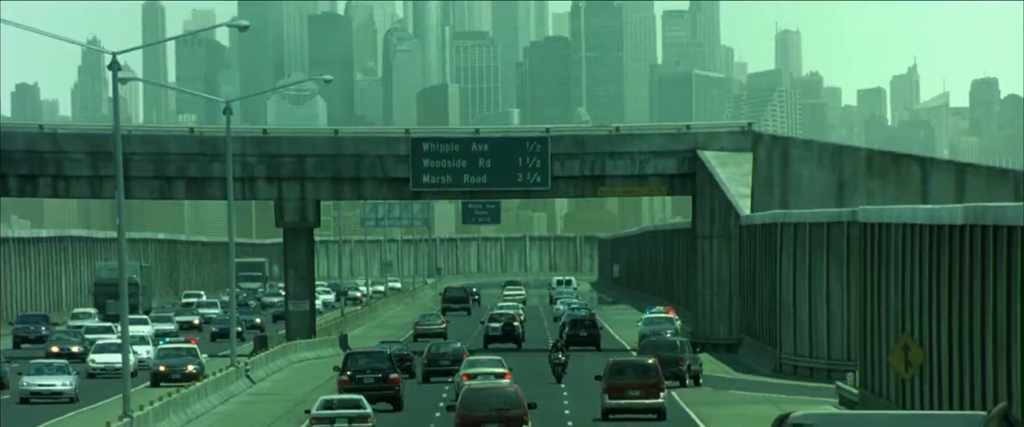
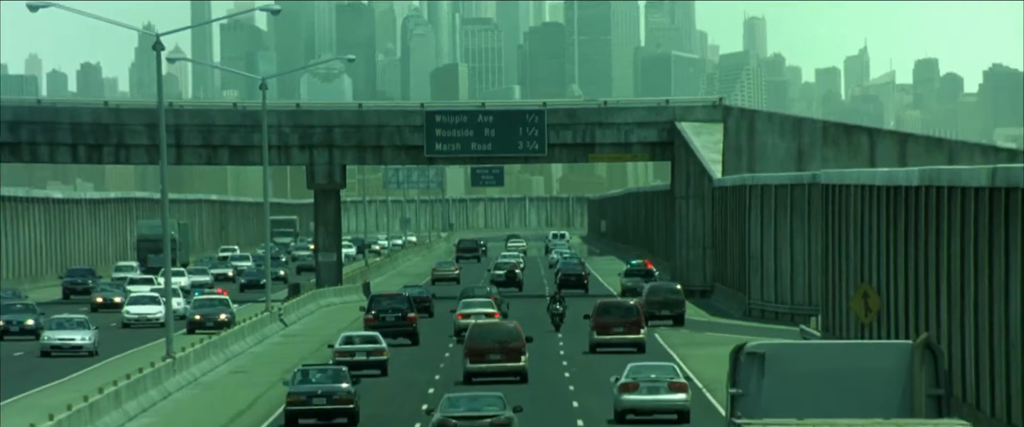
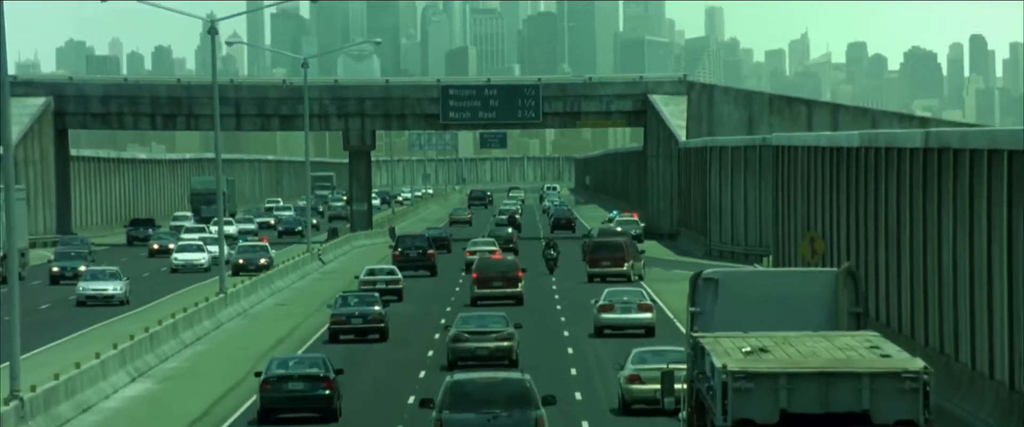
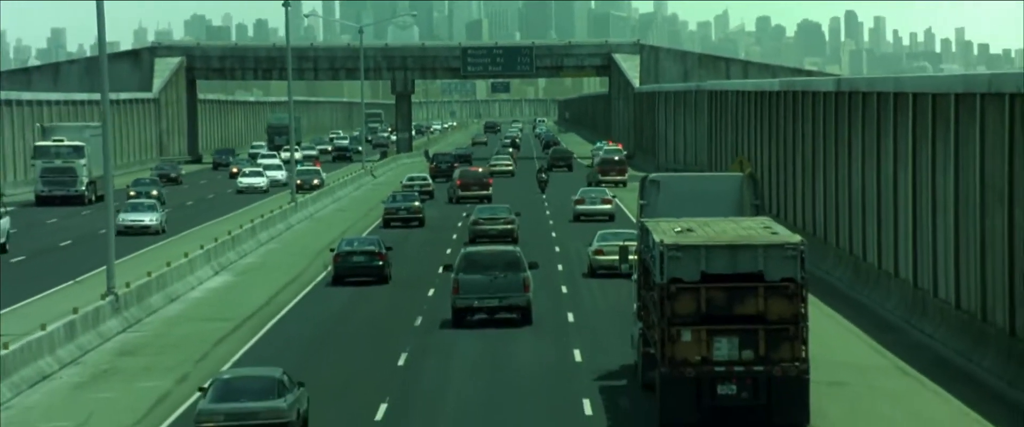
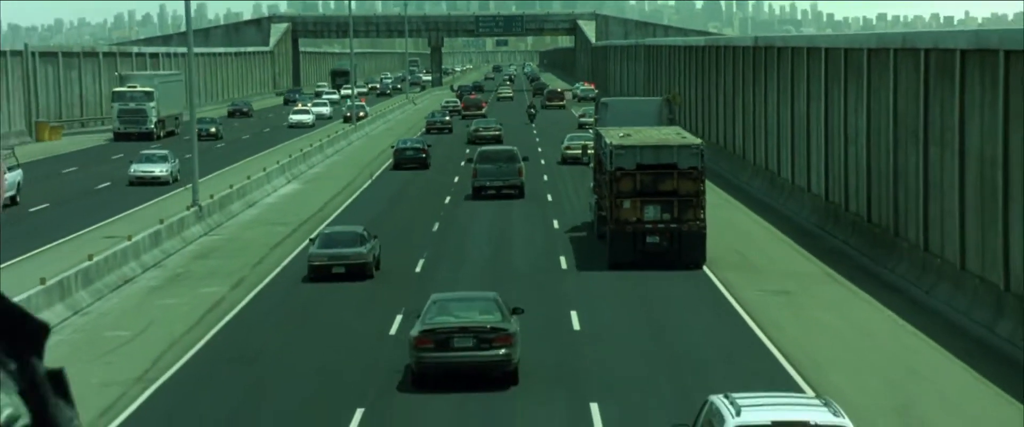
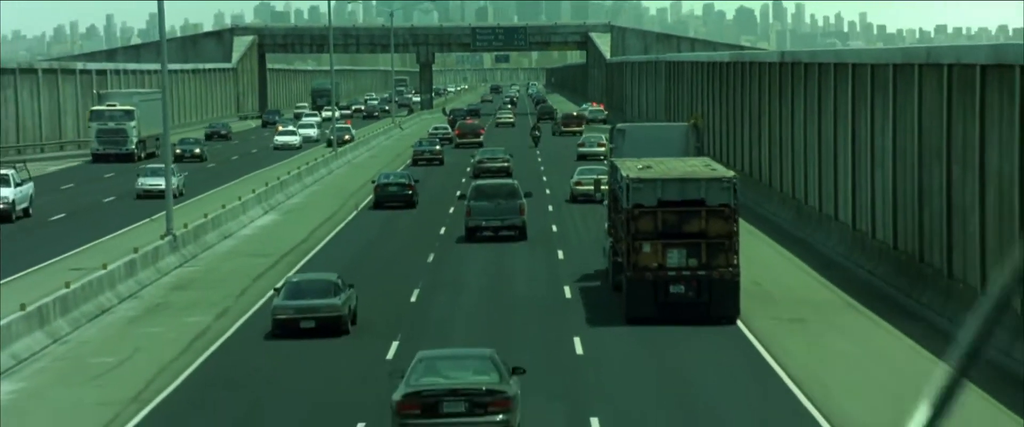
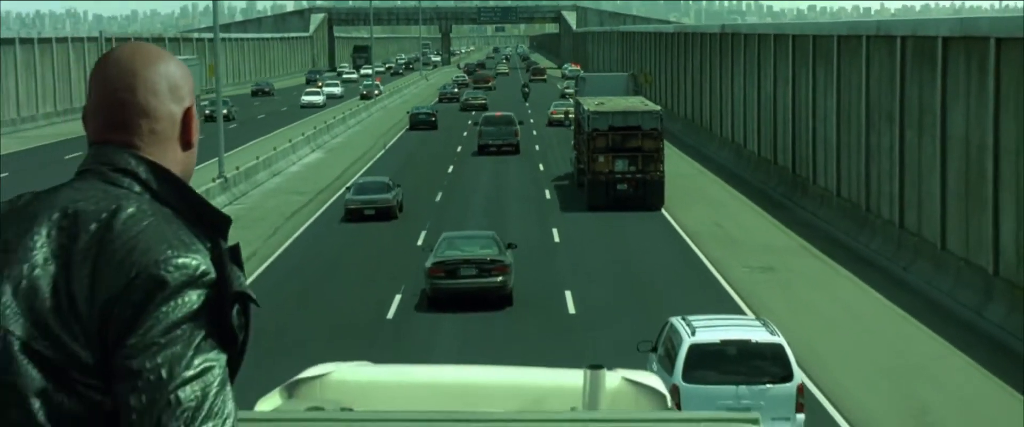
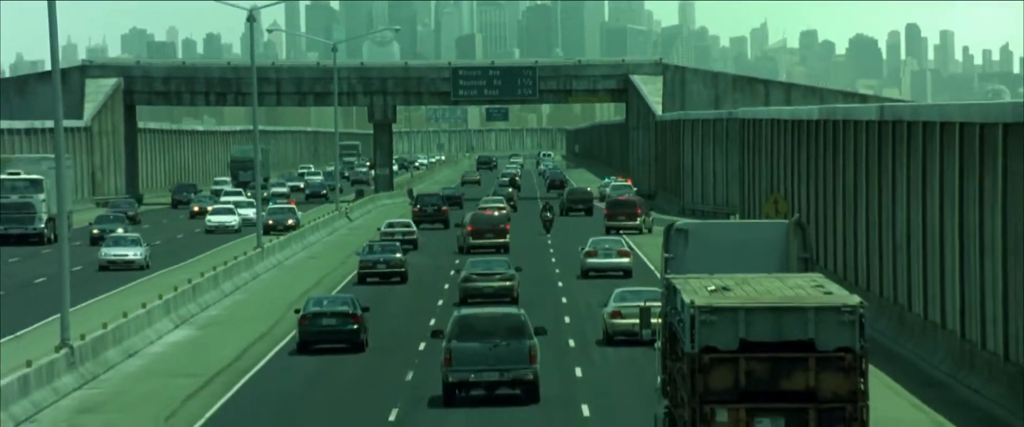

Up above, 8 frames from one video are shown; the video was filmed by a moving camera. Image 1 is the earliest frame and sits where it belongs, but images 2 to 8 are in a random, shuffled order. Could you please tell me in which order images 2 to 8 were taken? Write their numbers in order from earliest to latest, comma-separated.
2, 3, 8, 4, 6, 5, 7
